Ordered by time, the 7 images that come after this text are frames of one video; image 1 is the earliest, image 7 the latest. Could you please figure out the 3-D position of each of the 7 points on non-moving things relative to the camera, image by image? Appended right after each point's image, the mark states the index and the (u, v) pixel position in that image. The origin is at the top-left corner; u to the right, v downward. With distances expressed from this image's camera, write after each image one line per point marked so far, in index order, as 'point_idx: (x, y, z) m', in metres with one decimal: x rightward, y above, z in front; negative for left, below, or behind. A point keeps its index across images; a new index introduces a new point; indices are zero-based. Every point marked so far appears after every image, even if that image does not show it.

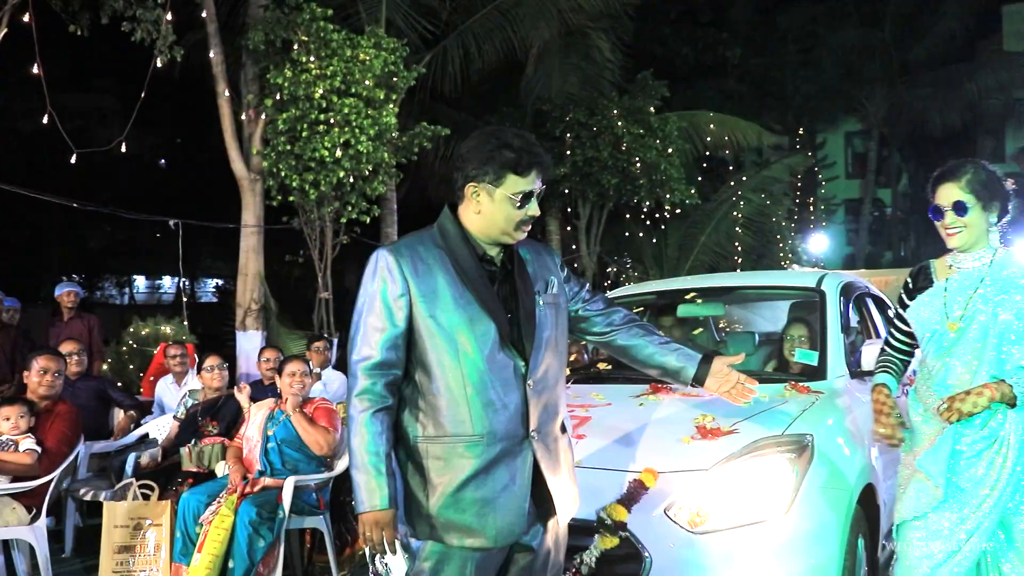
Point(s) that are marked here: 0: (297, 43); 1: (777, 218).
0: (-2.2, +2.5, +9.8) m
1: (+4.1, +1.1, +15.0) m
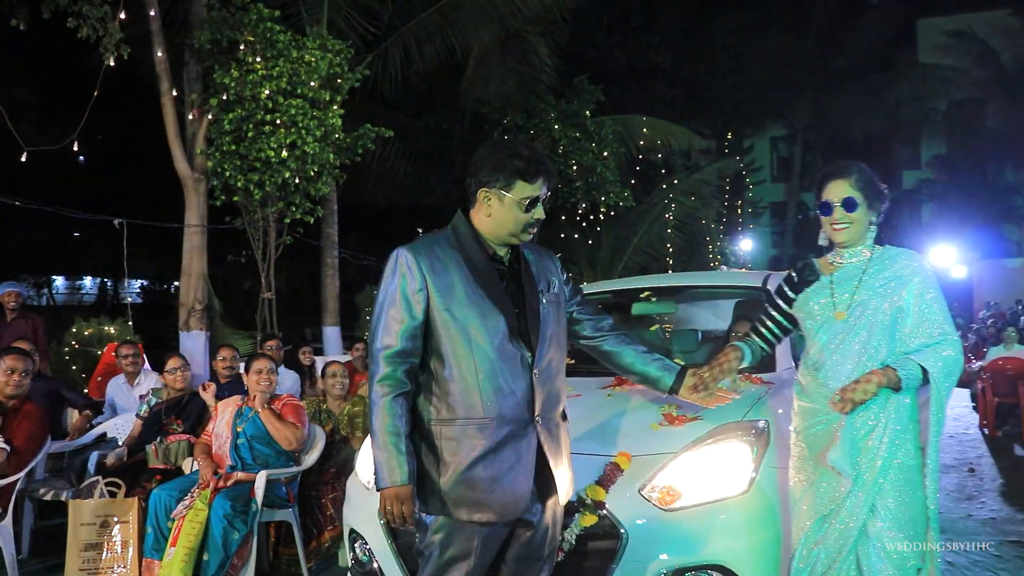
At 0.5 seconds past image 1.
0: (-2.8, +2.5, +9.8) m
1: (+3.1, +1.1, +15.5) m
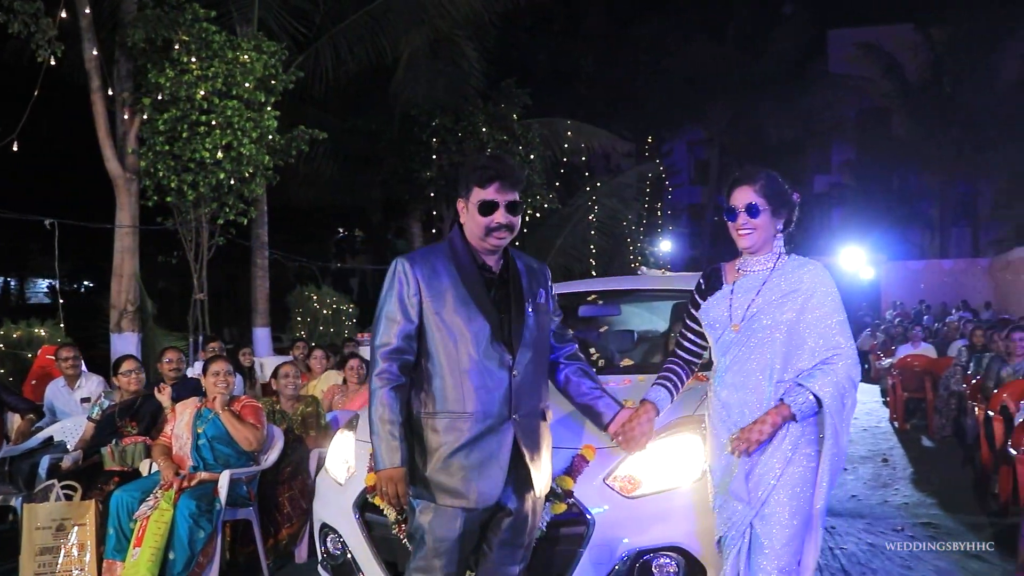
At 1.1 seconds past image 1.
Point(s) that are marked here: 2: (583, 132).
0: (-3.5, +2.5, +9.7) m
1: (+1.9, +1.1, +15.9) m
2: (+1.2, +2.8, +16.8) m
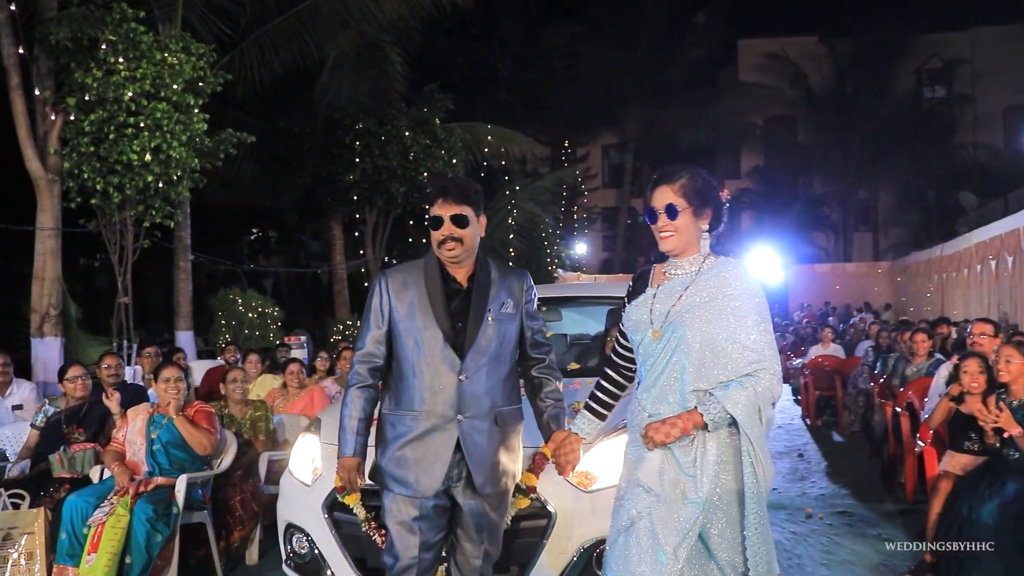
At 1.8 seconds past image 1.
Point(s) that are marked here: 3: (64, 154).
0: (-4.2, +2.5, +9.6) m
1: (+0.7, +1.1, +16.2) m
2: (-0.2, +2.7, +17.1) m
3: (-4.7, +1.4, +9.9) m
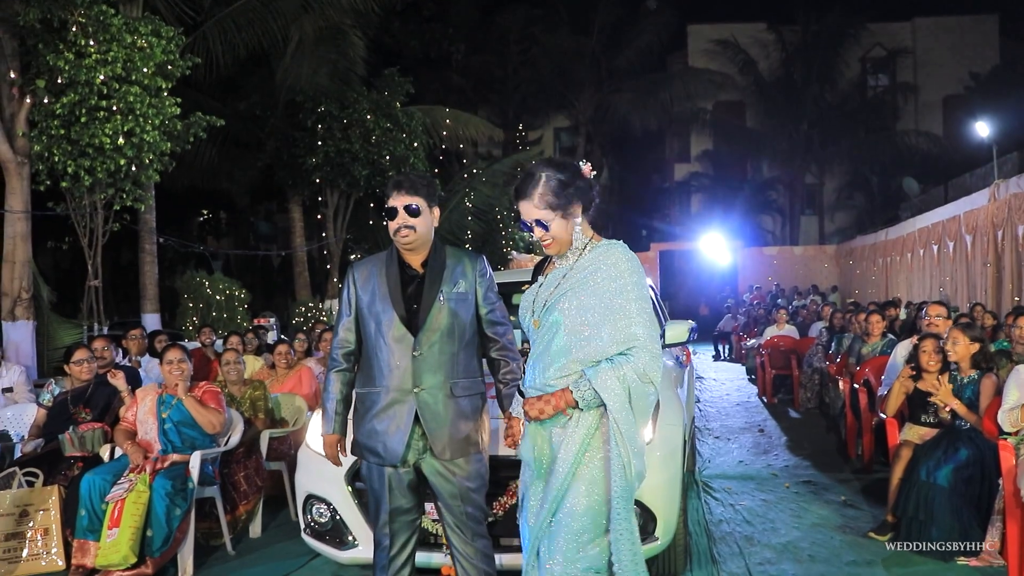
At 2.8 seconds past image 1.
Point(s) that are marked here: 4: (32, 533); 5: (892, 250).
0: (-4.4, +2.7, +9.6) m
1: (0.0, +1.4, +16.5) m
2: (-0.9, +3.1, +17.3) m
3: (-5.0, +1.6, +9.9) m
4: (-2.5, -1.3, +5.0) m
5: (+7.9, +0.8, +19.7) m
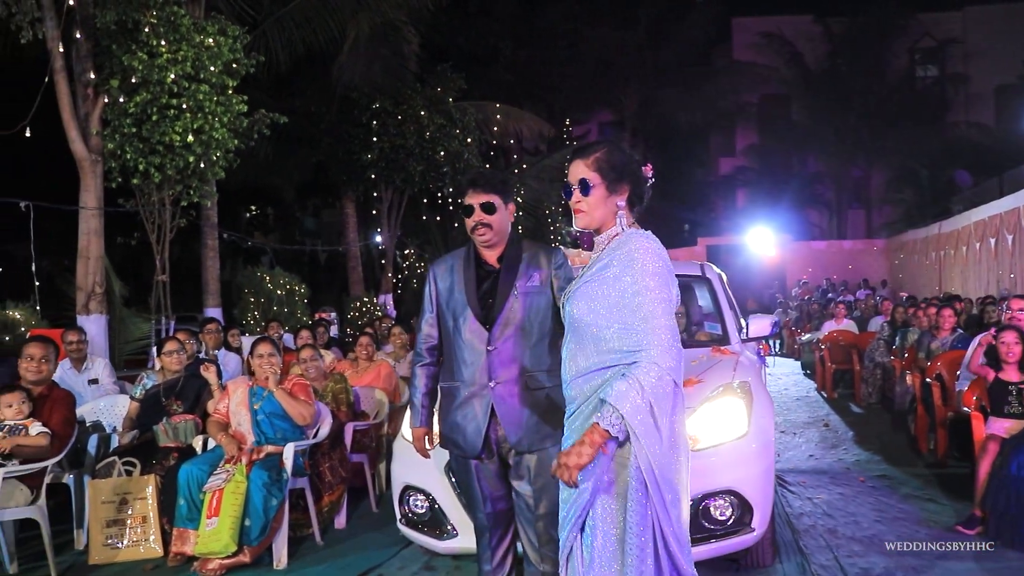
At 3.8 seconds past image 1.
0: (-3.8, +2.7, +9.8) m
1: (+0.9, +1.5, +16.5) m
2: (+0.1, +3.2, +17.3) m
3: (-4.3, +1.6, +10.1) m
4: (-2.1, -1.3, +5.1) m
5: (+9.0, +0.9, +19.4) m
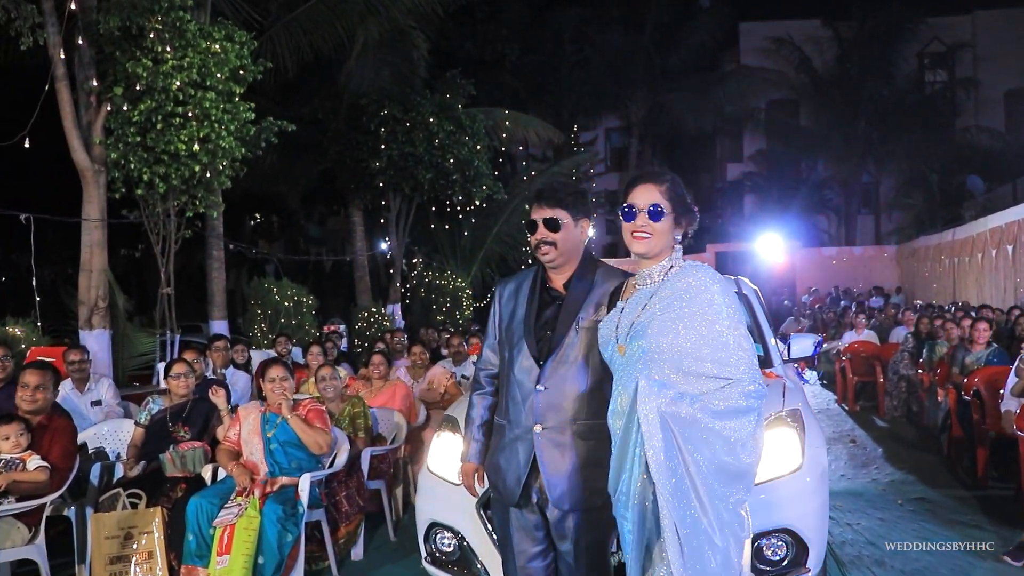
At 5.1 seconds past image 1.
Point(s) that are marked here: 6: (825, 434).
0: (-3.6, +2.6, +9.5) m
1: (+1.1, +1.3, +16.2) m
2: (+0.2, +3.0, +17.0) m
3: (-4.2, +1.5, +9.8) m
4: (-1.9, -1.4, +4.8) m
5: (+9.2, +0.7, +19.0) m
6: (+3.3, -1.6, +10.0) m
